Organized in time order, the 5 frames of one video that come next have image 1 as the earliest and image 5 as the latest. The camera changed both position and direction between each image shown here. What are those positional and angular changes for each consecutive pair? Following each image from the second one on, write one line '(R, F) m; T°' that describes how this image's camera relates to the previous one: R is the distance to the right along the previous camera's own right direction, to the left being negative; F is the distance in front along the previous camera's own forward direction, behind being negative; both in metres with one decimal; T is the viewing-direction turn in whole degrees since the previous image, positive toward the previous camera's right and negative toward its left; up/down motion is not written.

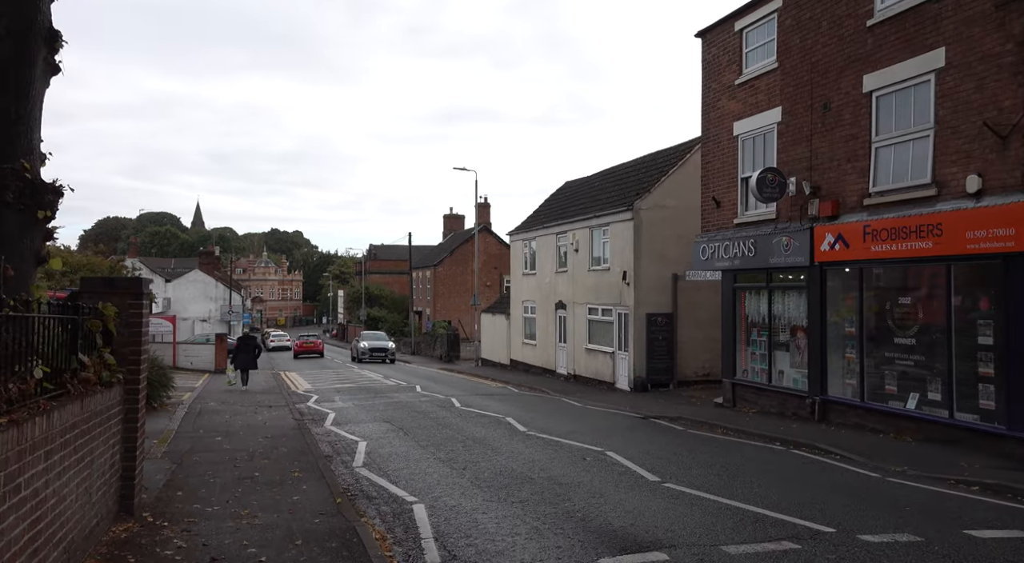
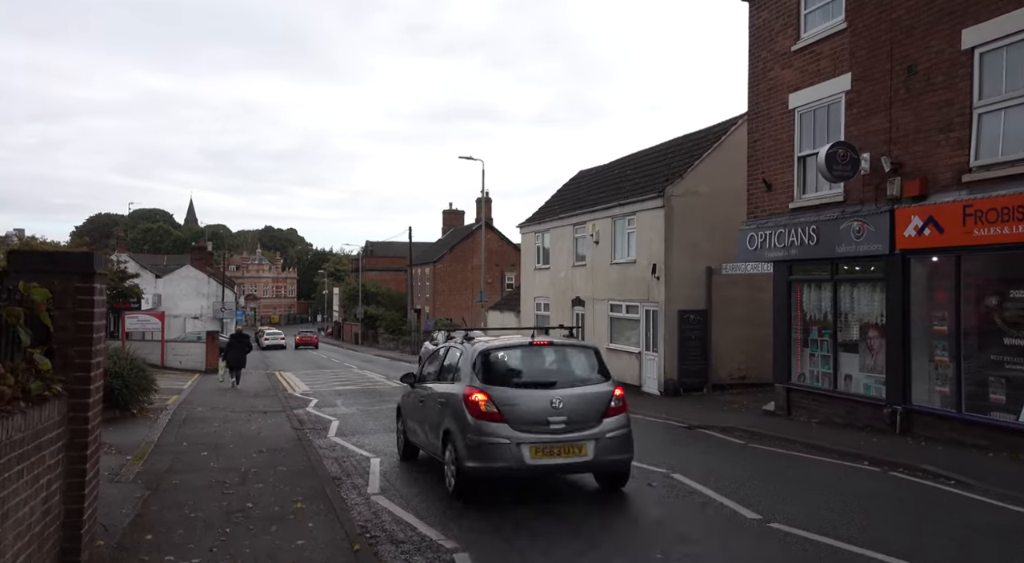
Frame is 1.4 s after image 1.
(-0.6, +1.8) m; 0°
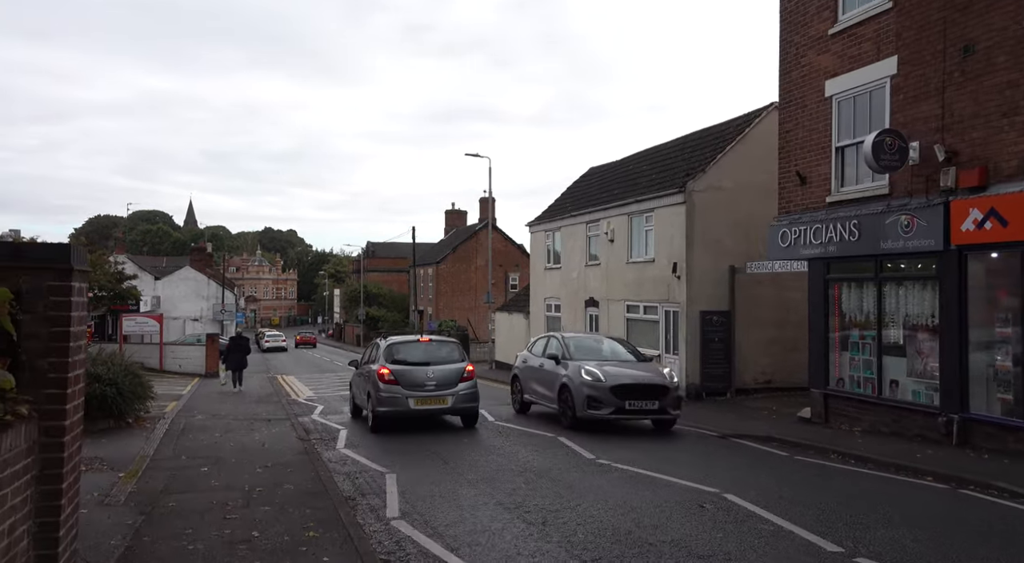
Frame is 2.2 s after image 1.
(-0.4, +0.8) m; 0°
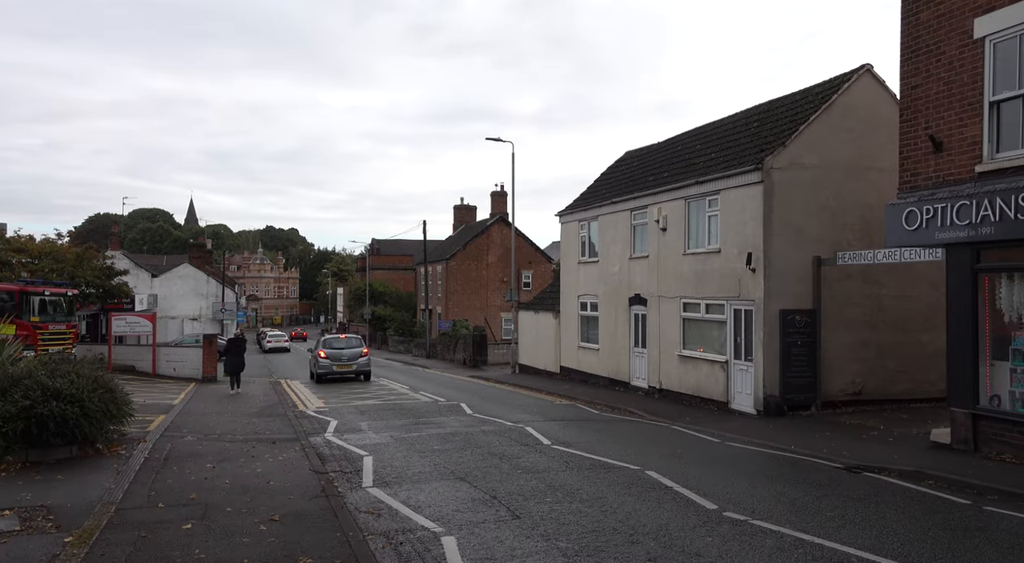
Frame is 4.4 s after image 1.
(-0.9, +2.6) m; 0°
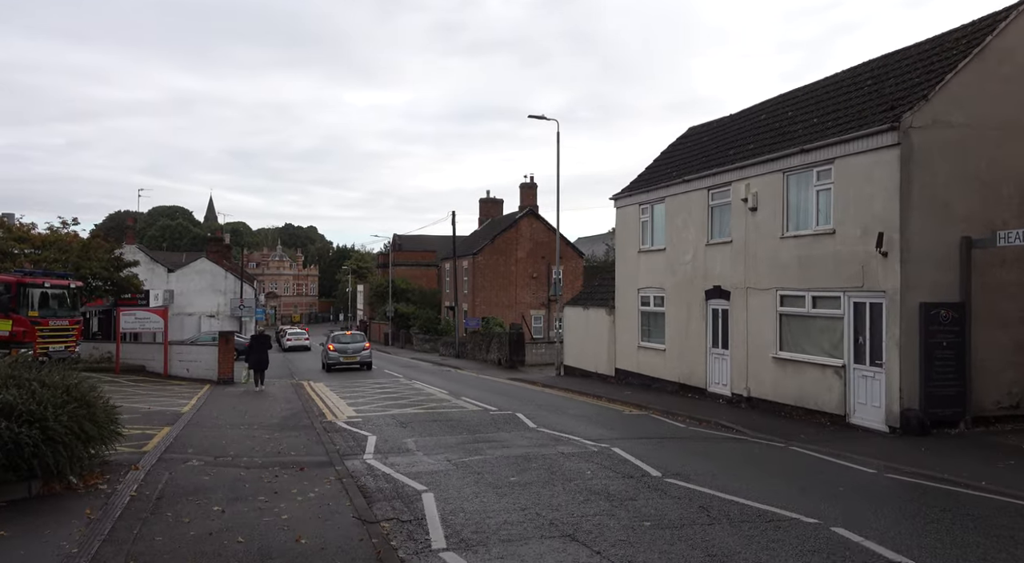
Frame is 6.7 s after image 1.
(-1.0, +2.7) m; -1°
